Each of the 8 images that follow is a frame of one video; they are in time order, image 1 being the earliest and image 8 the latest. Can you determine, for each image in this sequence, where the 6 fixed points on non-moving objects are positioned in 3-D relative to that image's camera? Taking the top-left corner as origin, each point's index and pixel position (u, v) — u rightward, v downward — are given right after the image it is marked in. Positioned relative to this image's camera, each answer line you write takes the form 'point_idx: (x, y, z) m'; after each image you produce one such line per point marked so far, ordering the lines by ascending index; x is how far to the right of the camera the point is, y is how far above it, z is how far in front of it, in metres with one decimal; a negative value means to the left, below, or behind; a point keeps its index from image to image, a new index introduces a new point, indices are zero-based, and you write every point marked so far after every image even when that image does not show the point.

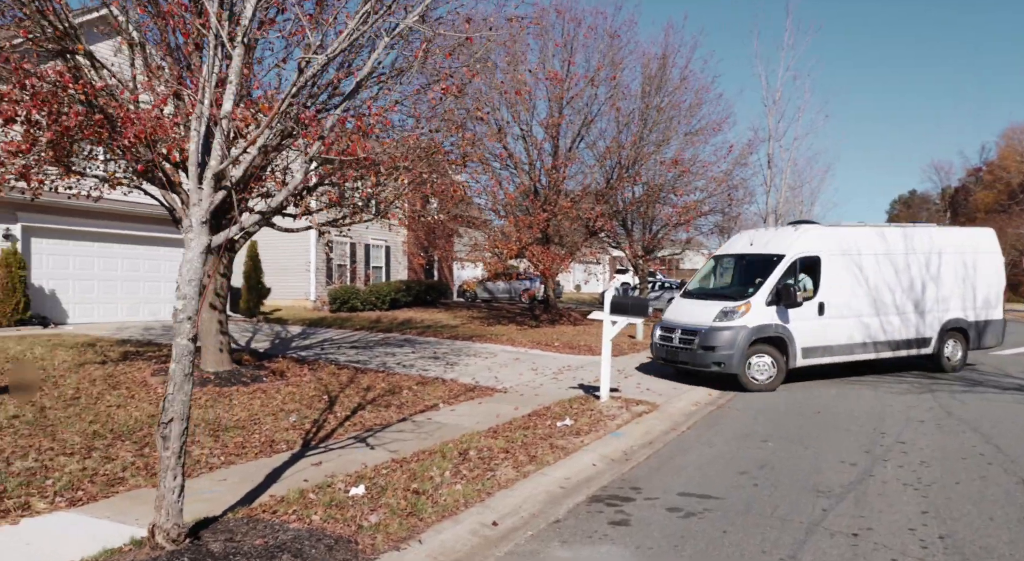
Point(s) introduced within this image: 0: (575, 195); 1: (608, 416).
0: (+2.1, +2.4, +19.3) m
1: (+1.0, -1.5, +7.3) m
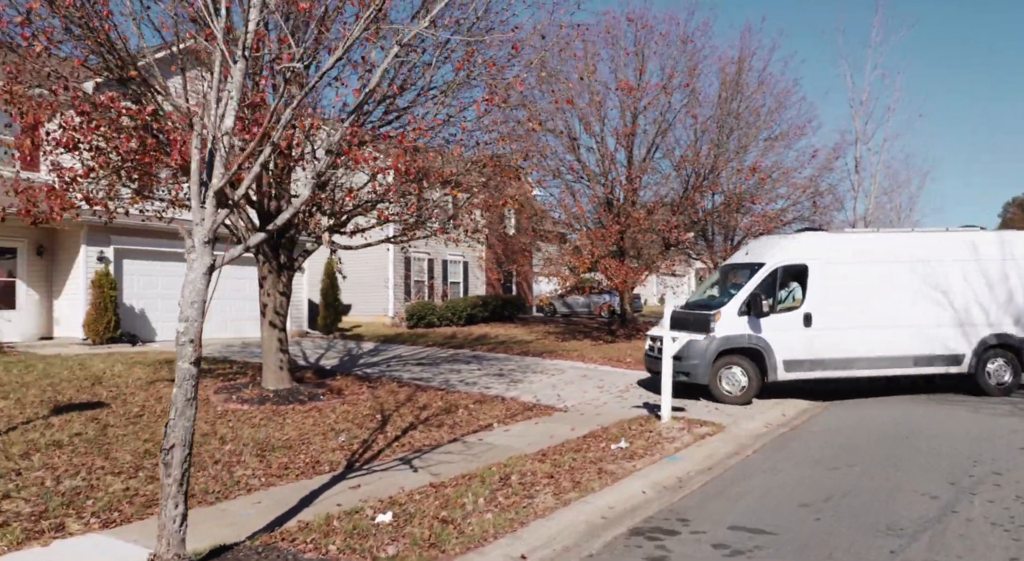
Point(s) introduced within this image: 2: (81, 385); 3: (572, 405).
0: (+4.0, +2.0, +18.7) m
1: (+1.6, -1.6, +6.9) m
2: (-5.8, -1.4, +8.9) m
3: (+0.9, -1.8, +10.0) m
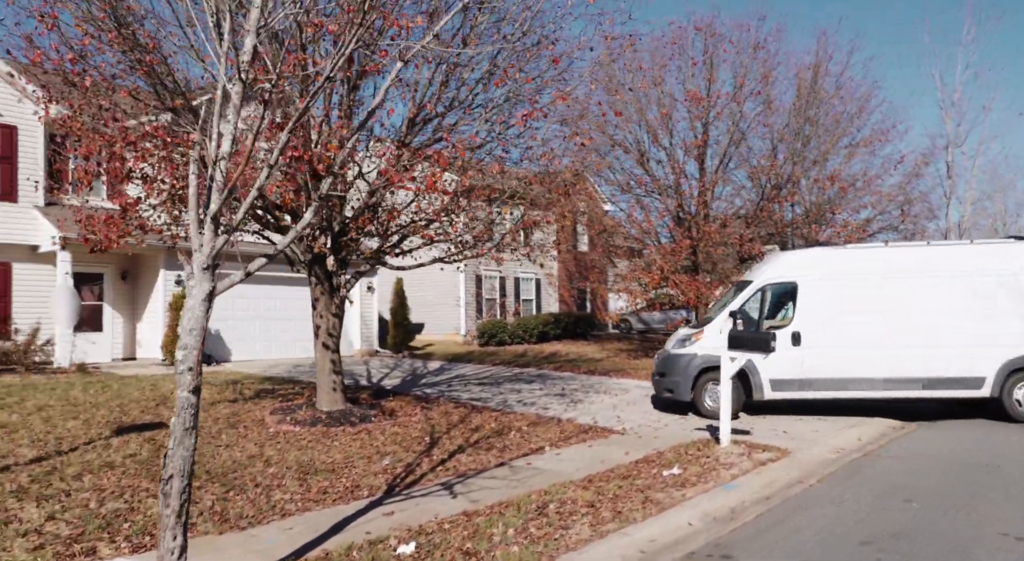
0: (+5.7, +1.6, +18.0) m
1: (+2.0, -1.8, +6.4) m
2: (-5.1, -1.8, +9.2) m
3: (+1.7, -2.1, +9.6) m
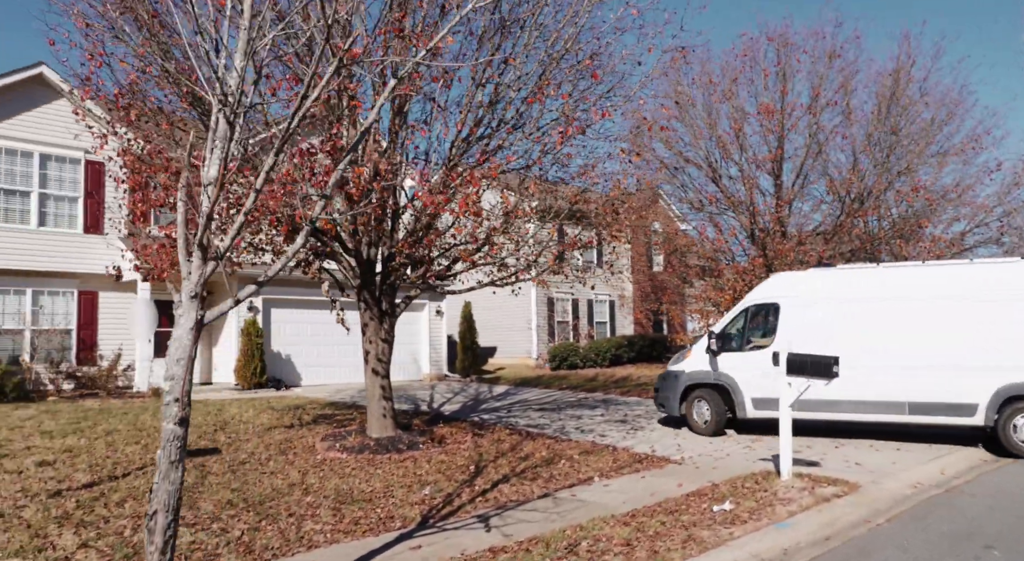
0: (+7.3, +1.1, +17.0) m
1: (+2.4, -1.9, +5.9) m
2: (-4.4, -2.2, +9.5) m
3: (+2.4, -2.4, +9.0) m
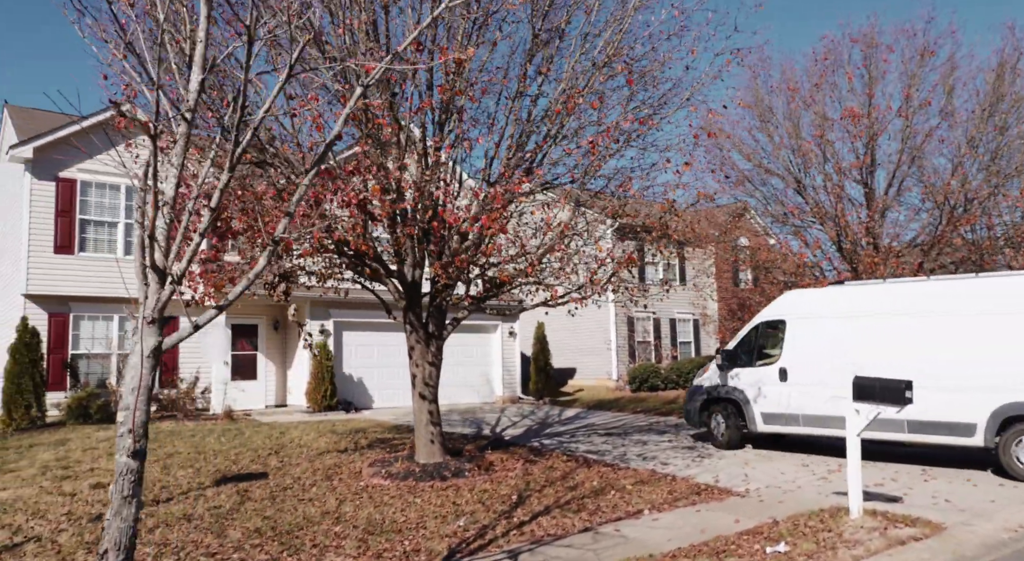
0: (+8.8, +0.8, +15.8) m
1: (+2.6, -2.0, +5.2) m
2: (-3.6, -2.5, +9.6) m
3: (+3.1, -2.6, +8.3) m
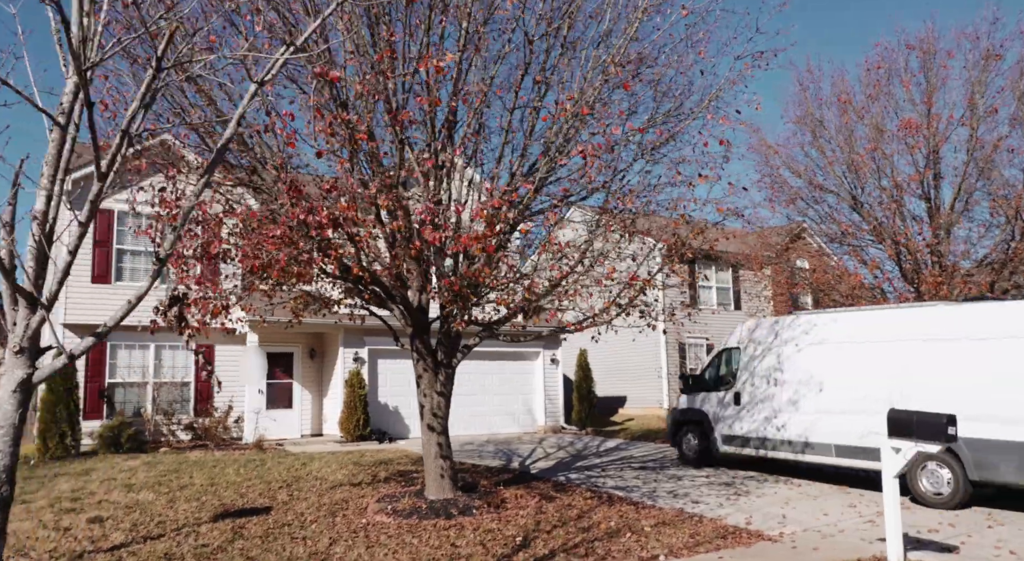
0: (+9.5, +0.3, +14.6) m
1: (+2.5, -2.2, +4.4) m
2: (-3.4, -2.9, +9.3) m
3: (+3.2, -2.8, +7.5) m
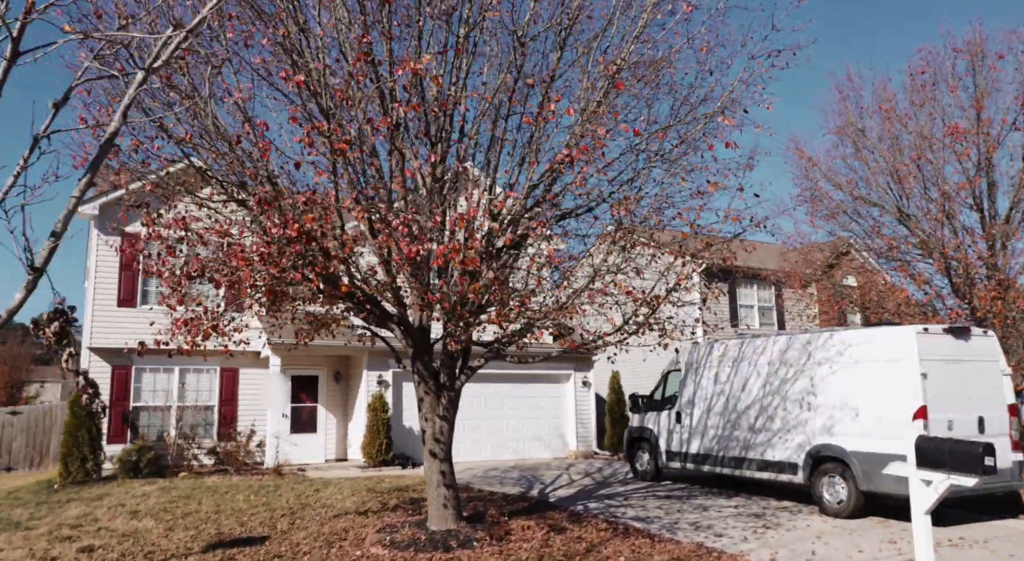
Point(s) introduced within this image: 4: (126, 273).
0: (+9.9, 0.0, +13.6) m
1: (+2.3, -2.2, +3.8) m
2: (-3.2, -3.2, +9.0) m
3: (+3.2, -3.0, +6.8) m
4: (-8.6, +0.1, +14.8) m
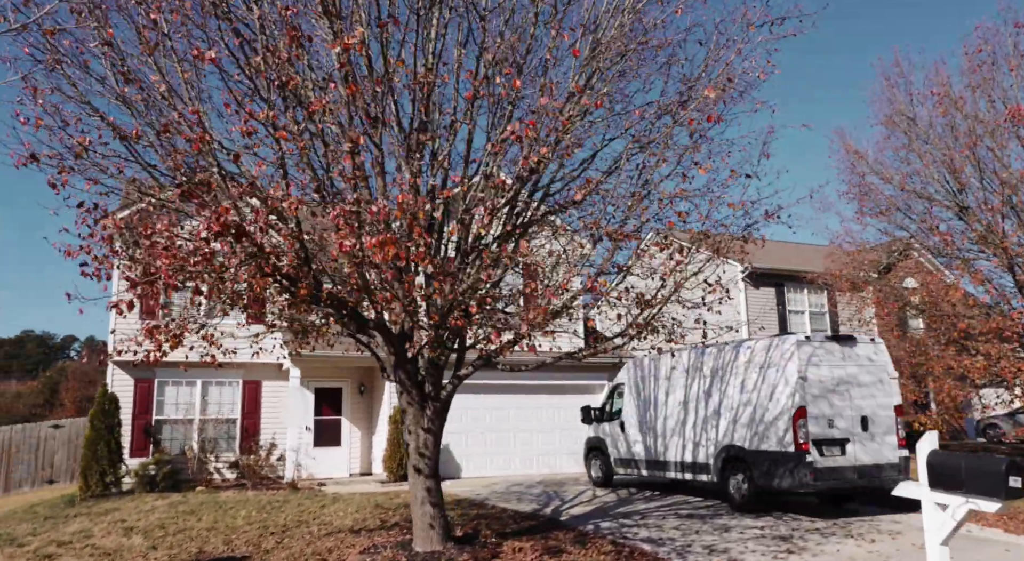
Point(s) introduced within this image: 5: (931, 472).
0: (+10.1, +0.1, +12.2) m
1: (+1.8, -2.1, +3.1) m
2: (-3.3, -3.3, +8.7) m
3: (+3.0, -2.9, +6.0) m
4: (-8.2, -0.2, +14.9) m
5: (+2.5, -1.2, +4.0) m
